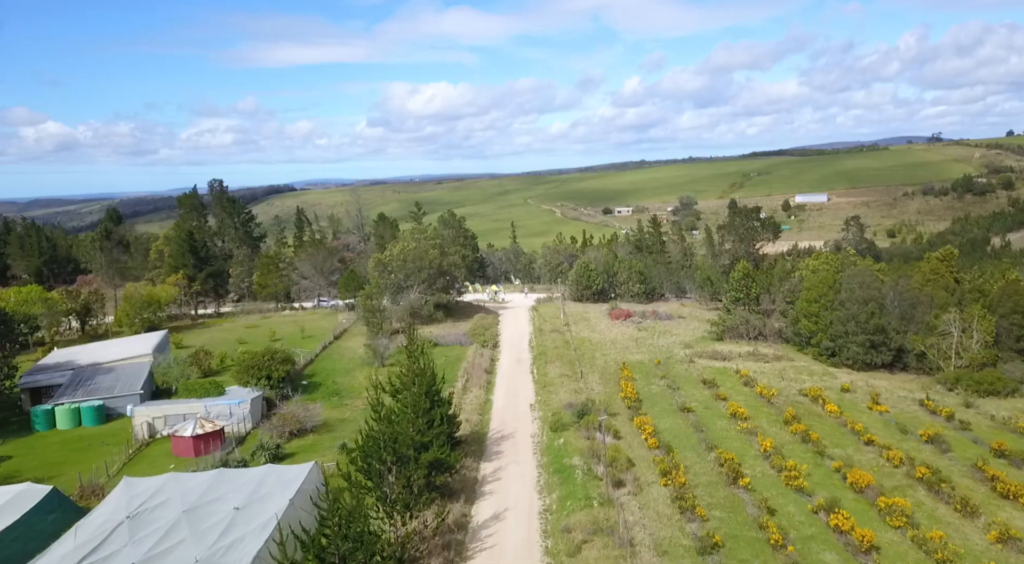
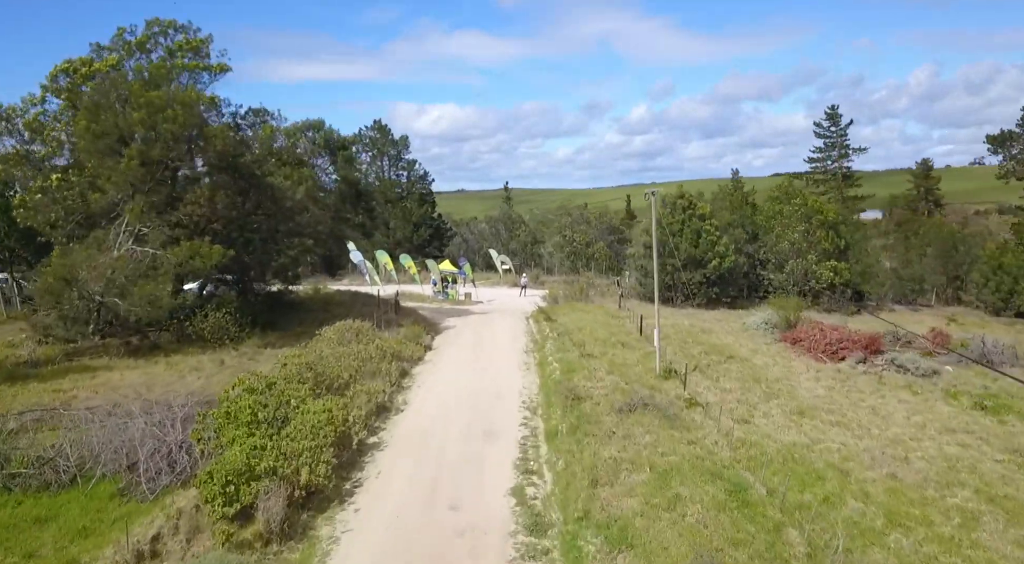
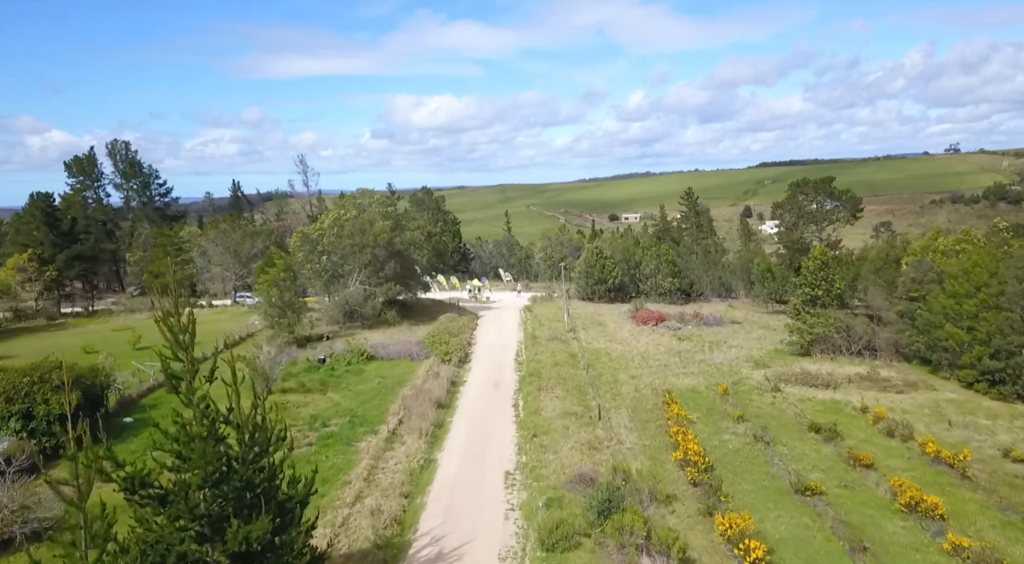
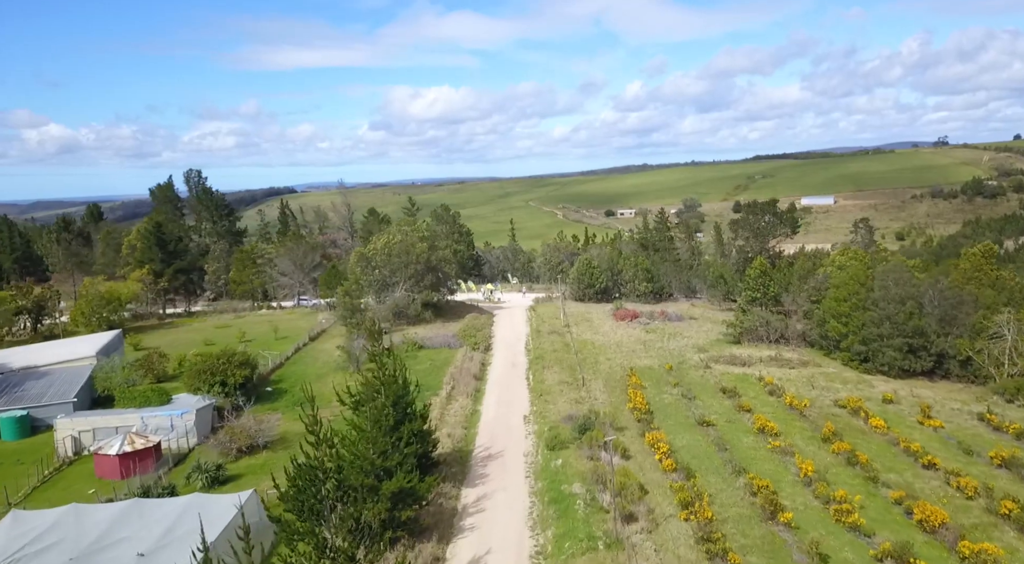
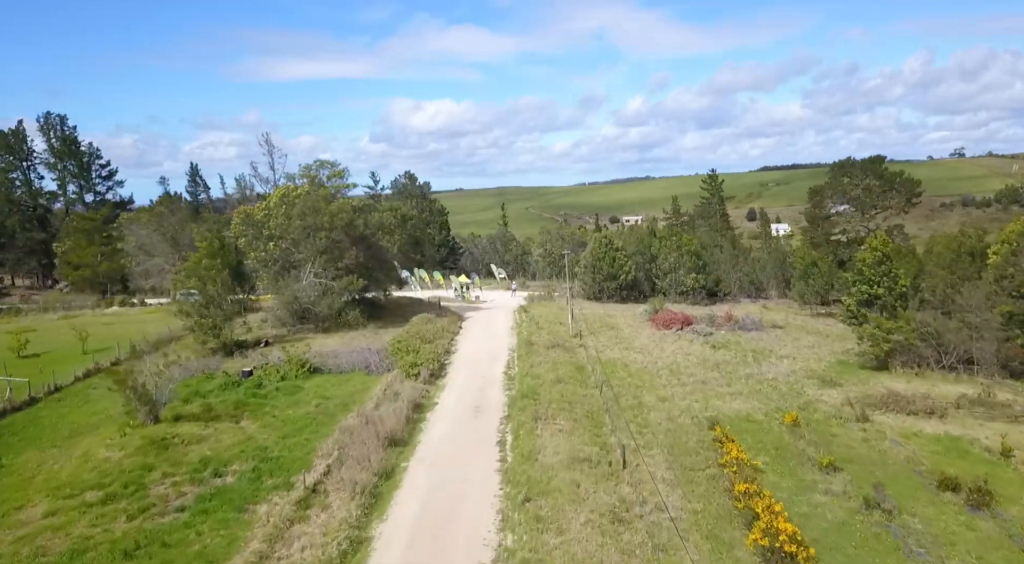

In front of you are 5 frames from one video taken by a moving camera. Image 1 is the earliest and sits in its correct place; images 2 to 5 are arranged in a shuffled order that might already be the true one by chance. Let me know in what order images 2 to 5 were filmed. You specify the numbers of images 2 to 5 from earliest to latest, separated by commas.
4, 3, 5, 2
